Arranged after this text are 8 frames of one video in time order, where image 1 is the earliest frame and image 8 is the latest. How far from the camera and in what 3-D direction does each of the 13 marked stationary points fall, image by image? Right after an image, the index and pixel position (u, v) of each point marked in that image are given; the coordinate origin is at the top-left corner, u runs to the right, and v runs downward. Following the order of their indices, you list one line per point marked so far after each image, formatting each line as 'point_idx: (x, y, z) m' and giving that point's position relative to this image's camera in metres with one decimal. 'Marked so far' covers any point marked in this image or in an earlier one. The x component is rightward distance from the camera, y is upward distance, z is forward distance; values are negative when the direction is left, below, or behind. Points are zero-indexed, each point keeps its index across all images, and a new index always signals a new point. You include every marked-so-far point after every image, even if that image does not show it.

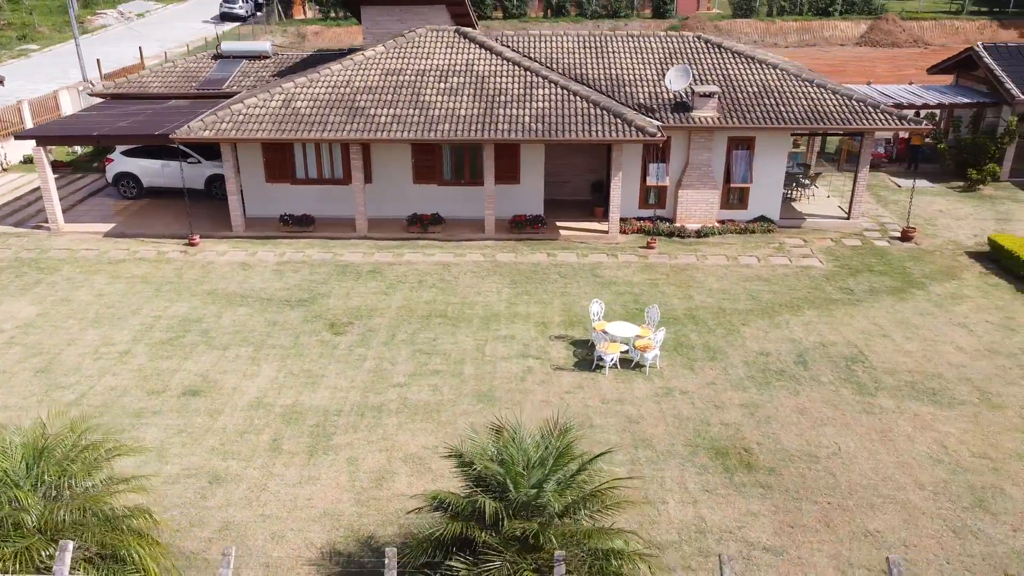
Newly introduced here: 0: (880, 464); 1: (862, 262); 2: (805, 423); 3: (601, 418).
0: (+5.1, -2.5, +12.0) m
1: (+8.0, +0.6, +19.5) m
2: (+4.4, -2.1, +13.0) m
3: (+1.4, -2.0, +13.1) m
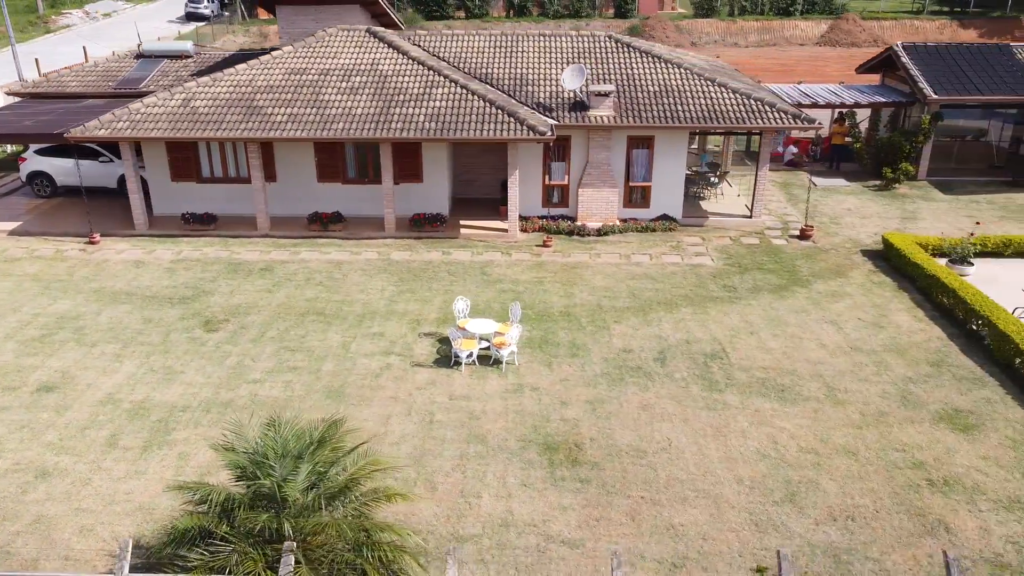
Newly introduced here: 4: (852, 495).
0: (+2.7, -2.4, +12.2) m
1: (+5.5, +0.6, +19.7) m
2: (+2.0, -2.0, +13.2) m
3: (-1.1, -2.0, +13.3) m
4: (+4.5, -2.8, +11.4) m
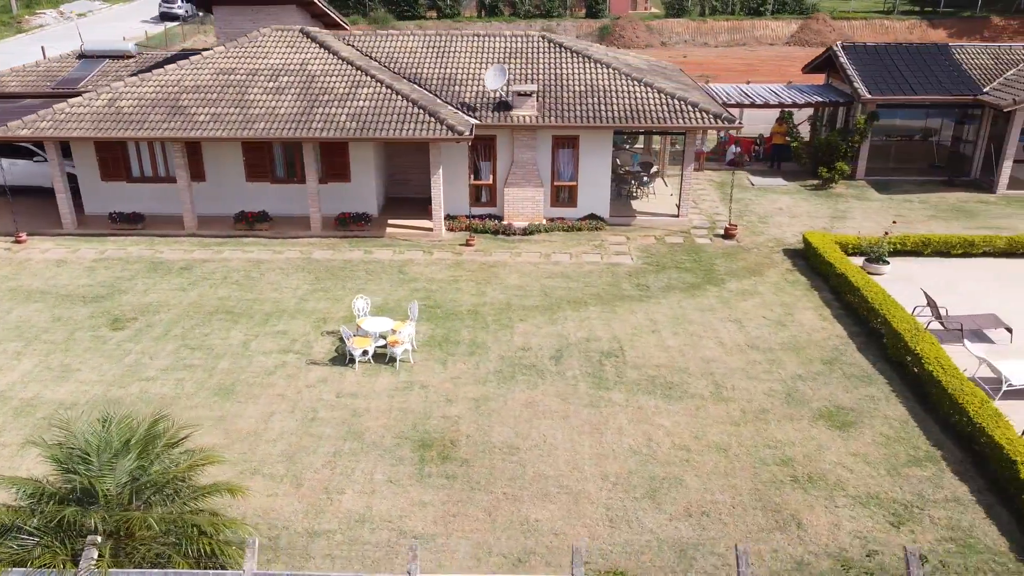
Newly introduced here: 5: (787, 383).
0: (+0.9, -2.4, +12.3) m
1: (+3.7, +0.7, +19.8) m
2: (+0.2, -2.0, +13.3) m
3: (-2.9, -1.9, +13.4) m
4: (+2.7, -2.7, +11.5) m
5: (+4.6, -1.6, +14.4) m
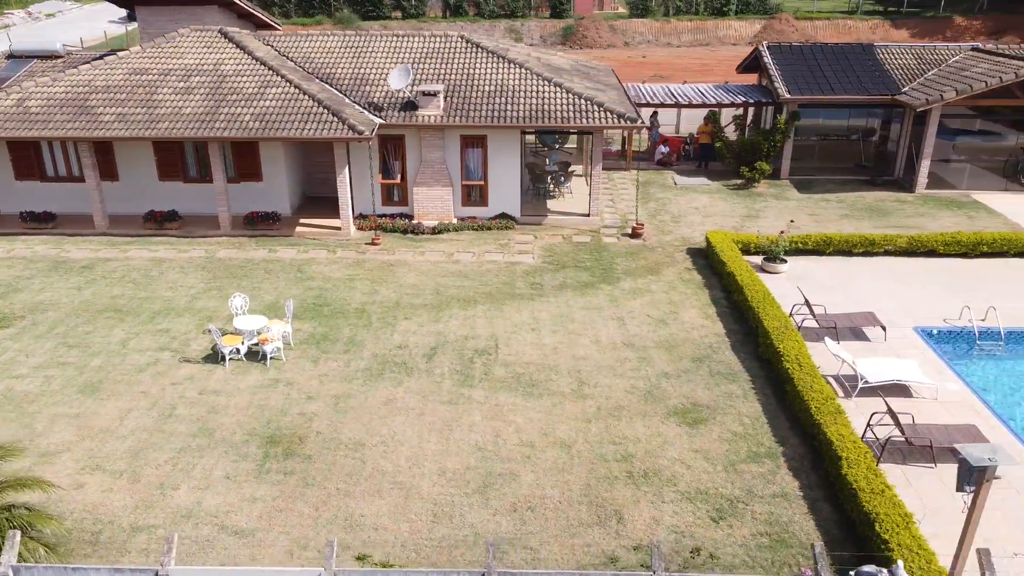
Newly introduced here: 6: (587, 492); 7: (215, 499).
0: (-1.4, -2.4, +12.4) m
1: (+1.5, +0.7, +19.9) m
2: (-2.1, -2.0, +13.4) m
3: (-5.1, -1.9, +13.5) m
4: (+0.4, -2.7, +11.7) m
5: (+2.3, -1.6, +14.5) m
6: (+1.0, -2.8, +11.6) m
7: (-3.9, -2.8, +11.3) m
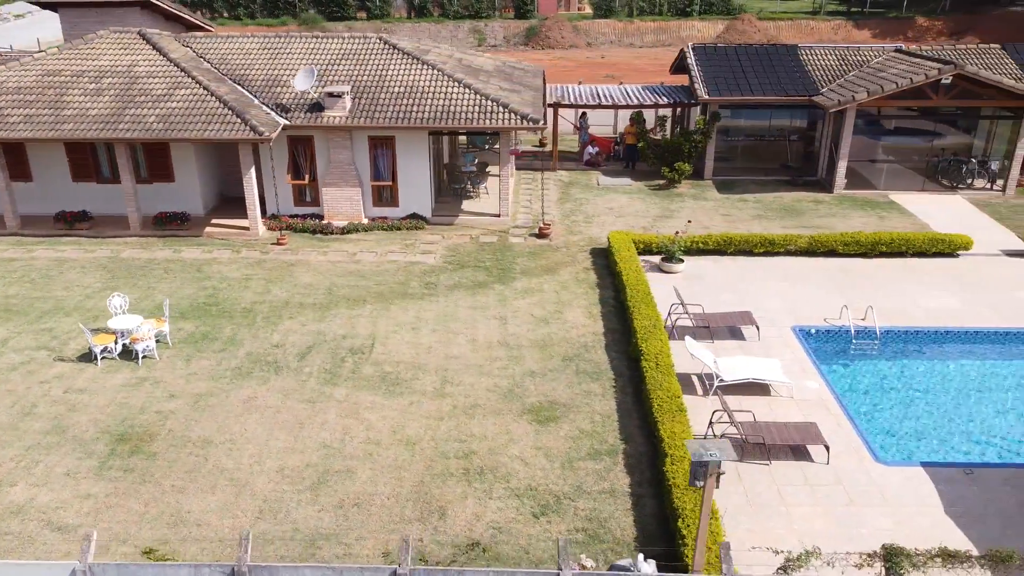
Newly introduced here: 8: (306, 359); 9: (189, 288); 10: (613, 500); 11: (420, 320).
0: (-3.7, -2.4, +12.6) m
1: (-0.8, +0.7, +20.1) m
2: (-4.4, -2.0, +13.6) m
3: (-7.4, -1.9, +13.7) m
4: (-1.9, -2.7, +11.8) m
5: (0.0, -1.6, +14.7) m
6: (-1.3, -2.8, +11.7) m
7: (-6.2, -2.8, +11.5) m
8: (-3.7, -1.3, +15.2) m
9: (-6.9, 0.0, +18.2) m
10: (+1.4, -2.9, +11.5) m
11: (-1.8, -0.6, +16.9) m
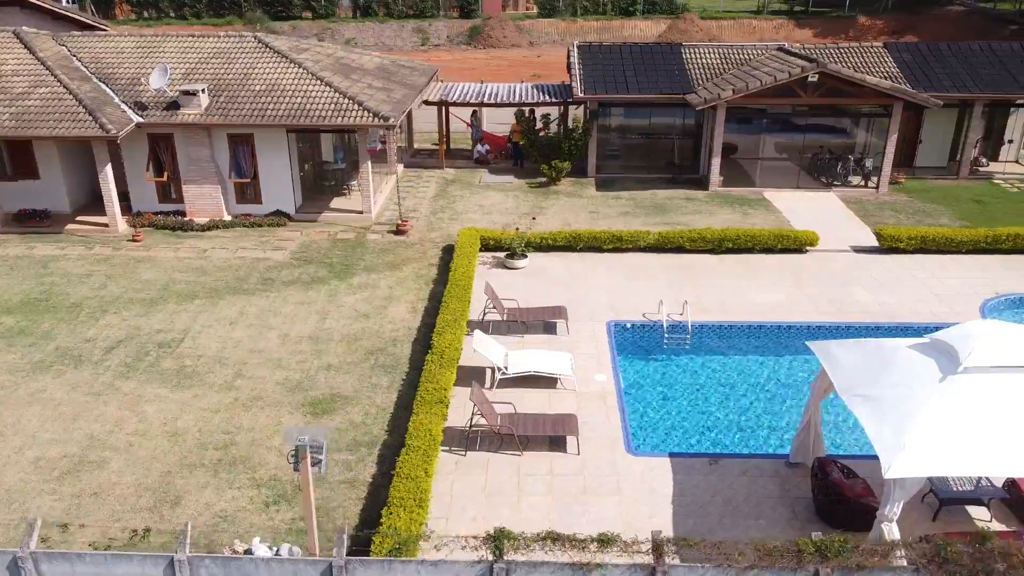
0: (-7.2, -2.3, +12.8) m
1: (-4.4, +0.8, +20.3) m
2: (-7.9, -1.9, +13.8) m
3: (-11.0, -1.8, +13.9) m
4: (-5.4, -2.6, +12.0) m
5: (-3.5, -1.5, +14.9) m
6: (-4.9, -2.7, +11.9) m
7: (-9.8, -2.7, +11.7) m
8: (-7.2, -1.2, +15.4) m
9: (-10.4, +0.1, +18.4) m
10: (-2.2, -2.8, +11.7) m
11: (-5.4, -0.5, +17.1) m
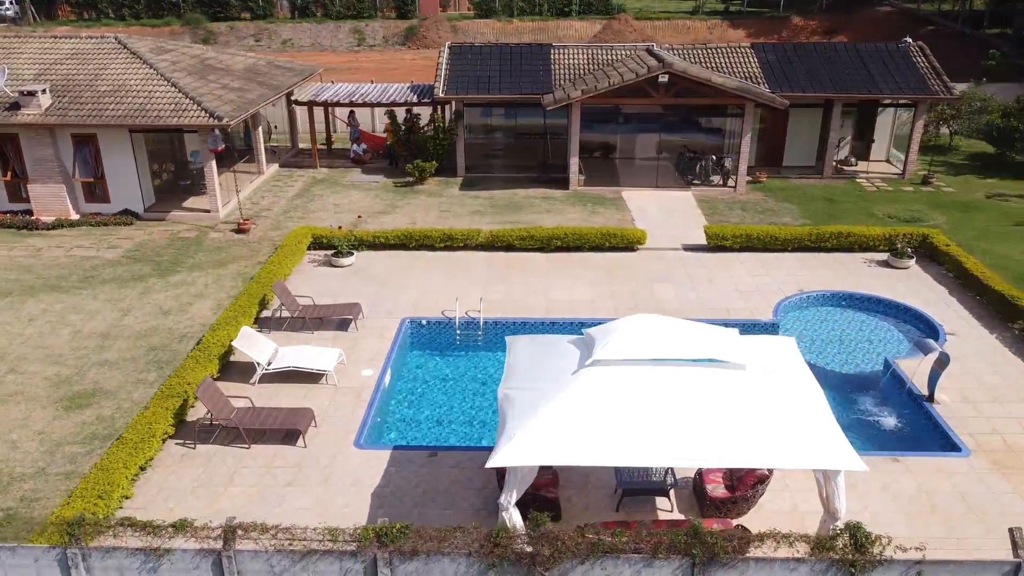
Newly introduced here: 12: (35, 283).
0: (-11.3, -2.2, +13.0) m
1: (-8.5, +0.8, +20.5) m
2: (-12.0, -1.8, +14.0) m
3: (-15.1, -1.8, +14.1) m
4: (-9.5, -2.5, +12.3) m
5: (-7.6, -1.4, +15.1) m
6: (-8.9, -2.6, +12.2) m
7: (-13.9, -2.7, +12.0) m
8: (-11.3, -1.1, +15.7) m
9: (-14.5, +0.1, +18.7) m
10: (-6.3, -2.7, +12.0) m
11: (-9.4, -0.5, +17.3) m
12: (-10.5, +0.1, +18.8) m
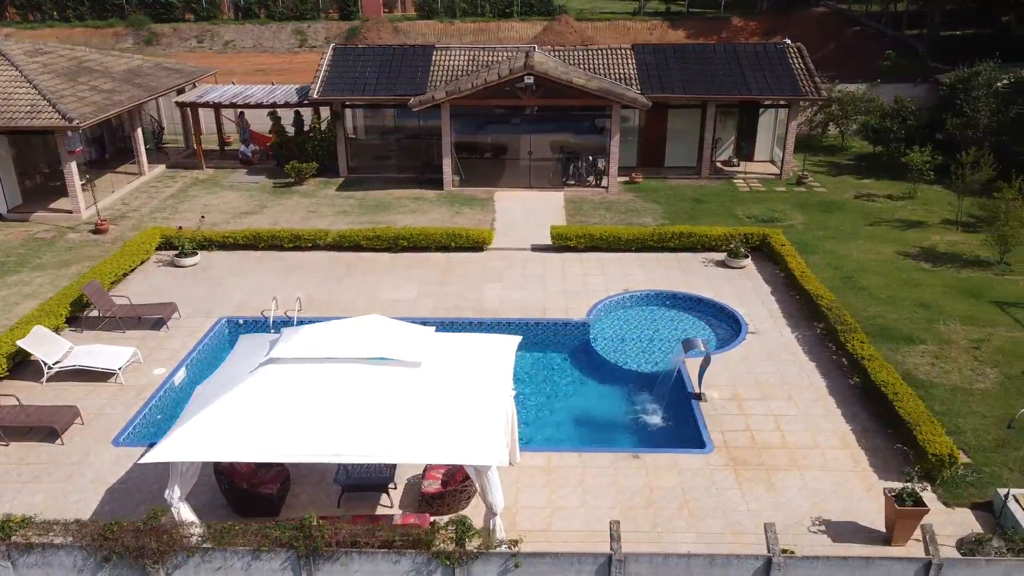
0: (-15.0, -2.2, +13.2) m
1: (-12.2, +0.8, +20.7) m
2: (-15.7, -1.8, +14.2) m
3: (-18.8, -1.8, +14.3) m
4: (-13.2, -2.6, +12.5) m
5: (-11.3, -1.4, +15.4) m
6: (-12.7, -2.6, +12.4) m
7: (-17.6, -2.7, +12.2) m
8: (-15.0, -1.1, +15.9) m
9: (-18.2, +0.1, +18.9) m
10: (-10.0, -2.7, +12.2) m
11: (-13.2, -0.5, +17.5) m
12: (-14.2, +0.1, +19.0) m
